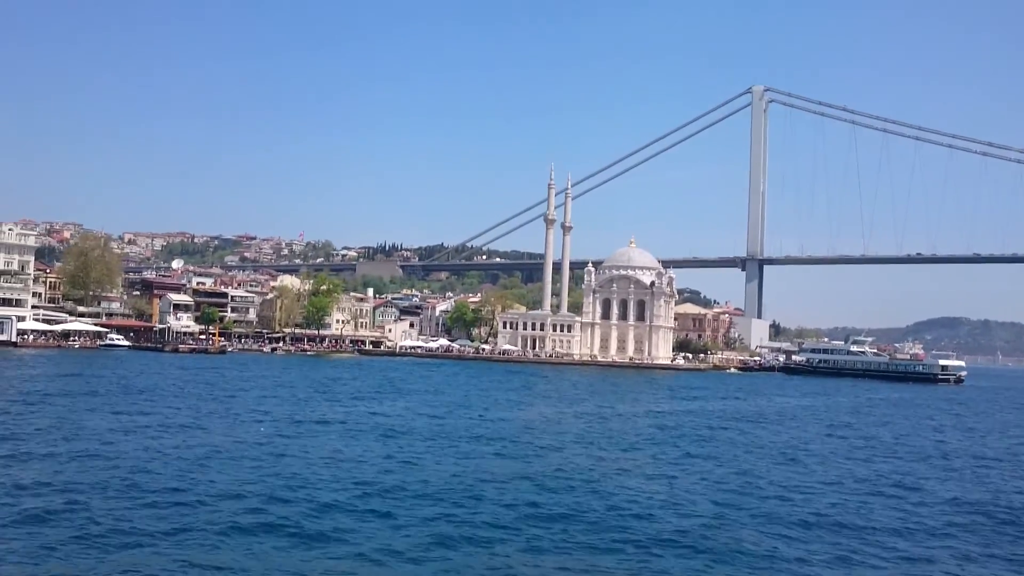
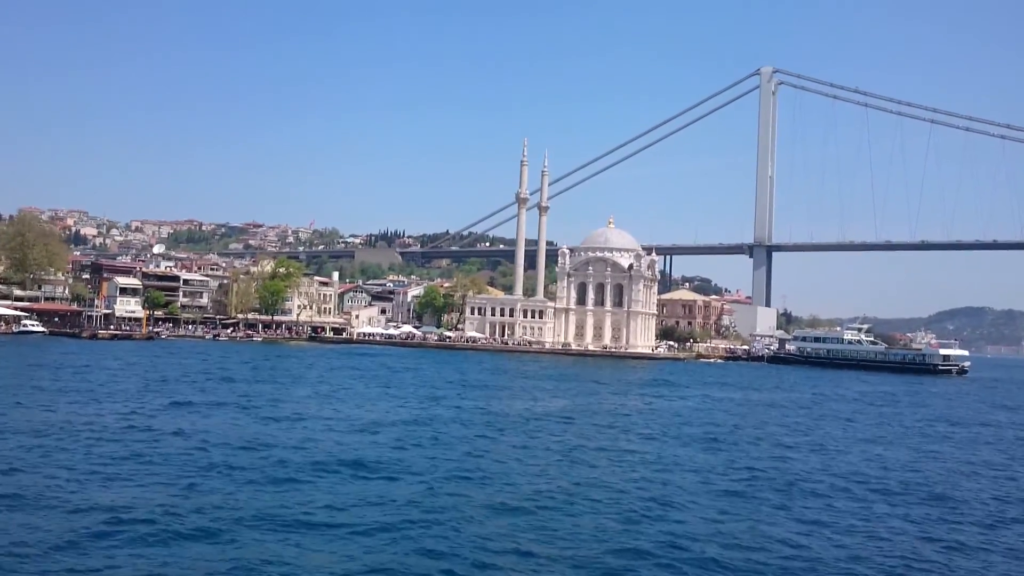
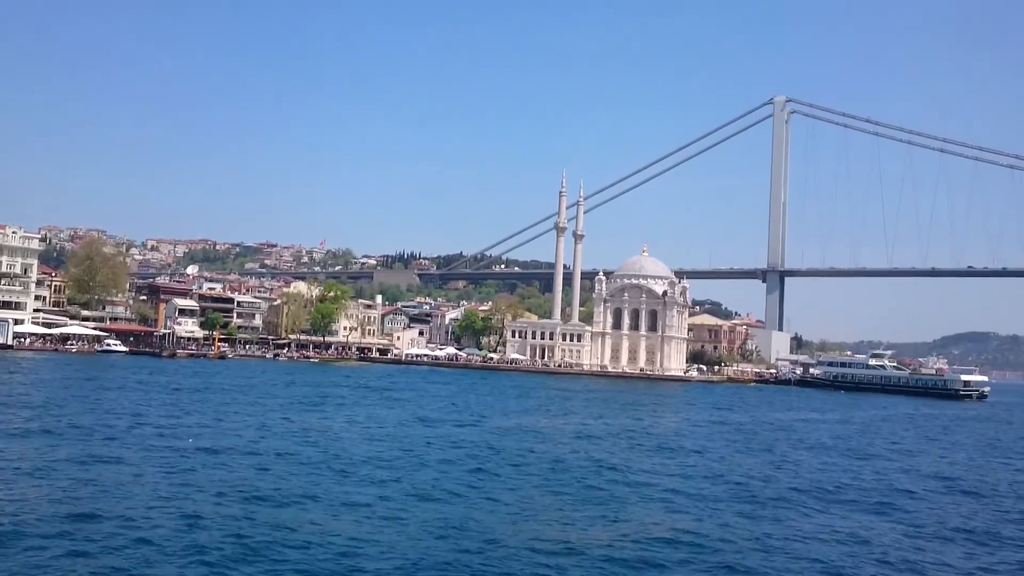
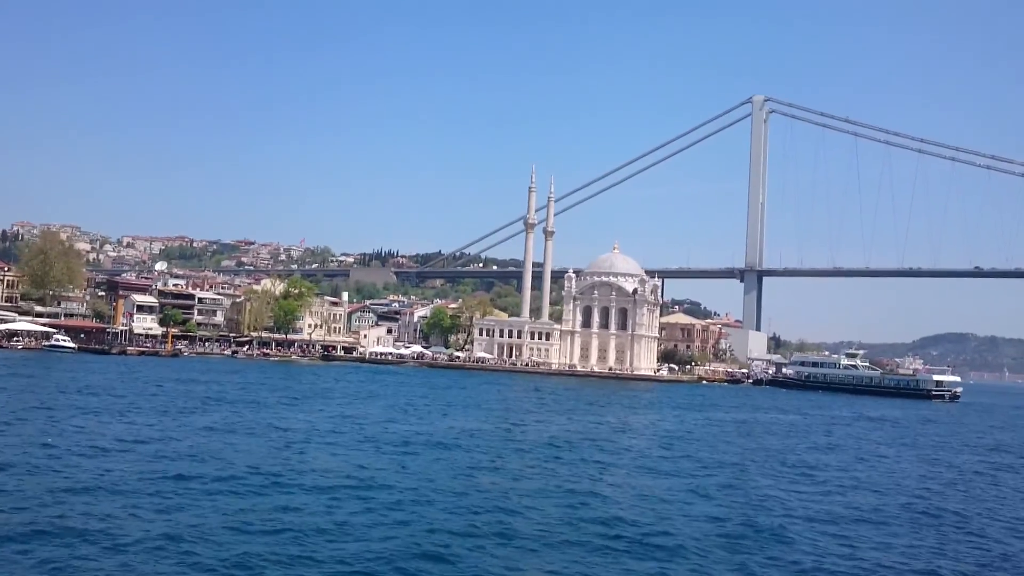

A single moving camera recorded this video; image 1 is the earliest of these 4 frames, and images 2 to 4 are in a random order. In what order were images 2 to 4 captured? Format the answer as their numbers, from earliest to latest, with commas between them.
3, 4, 2
